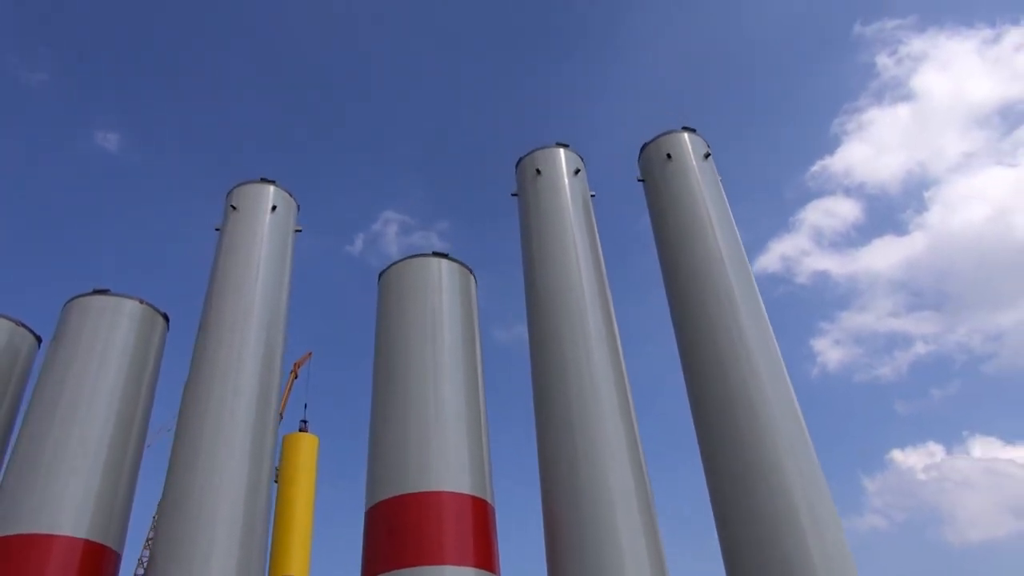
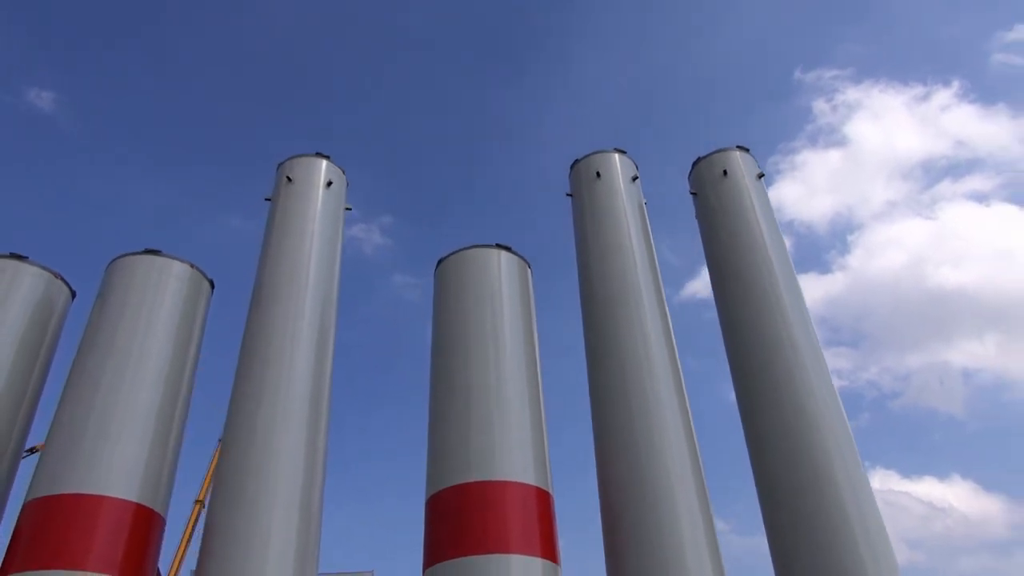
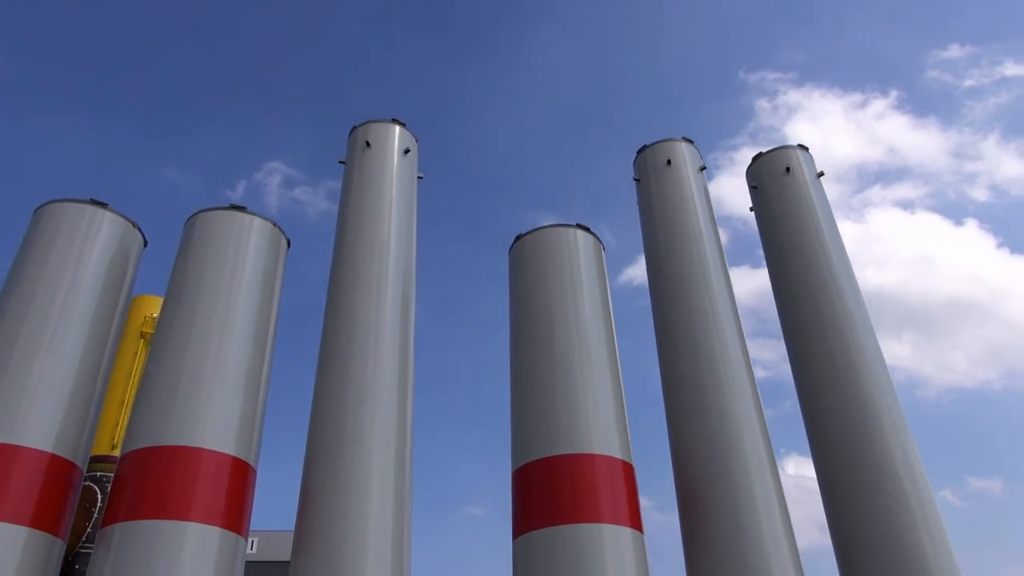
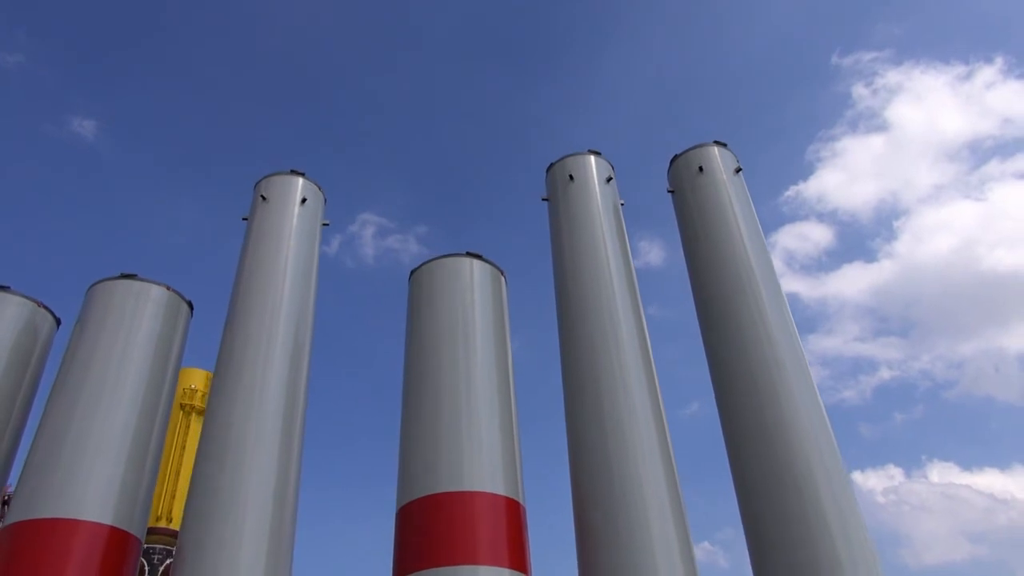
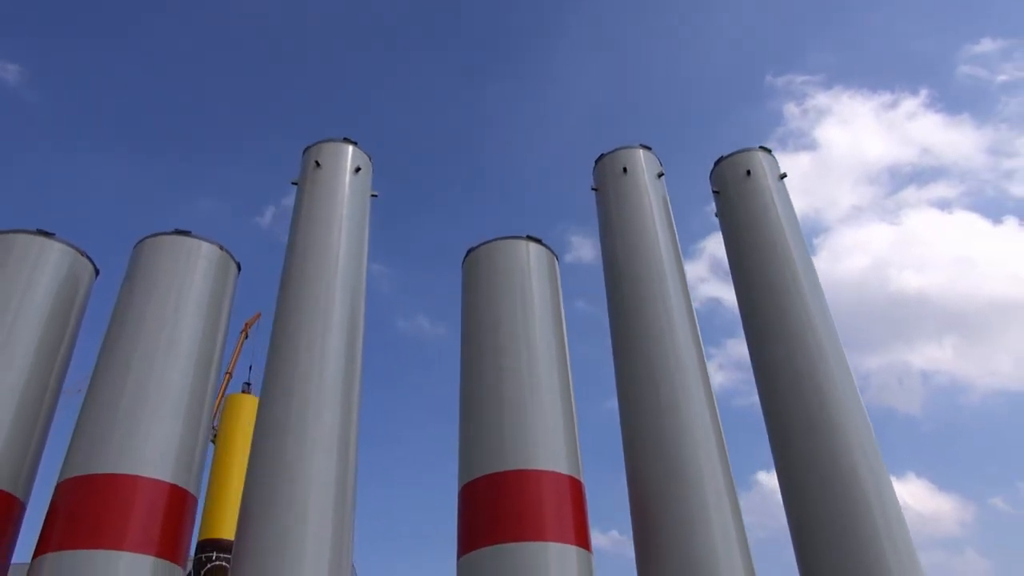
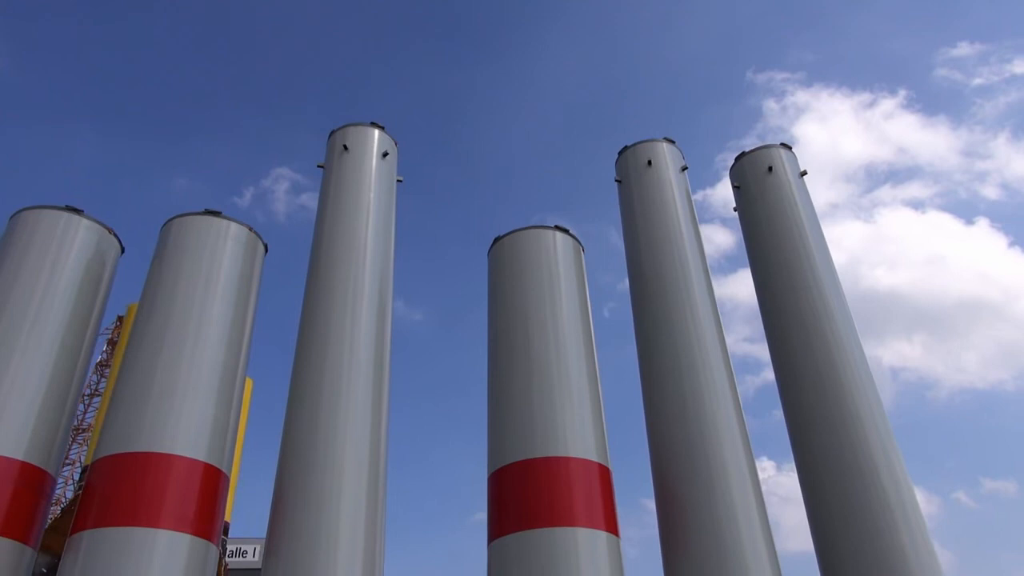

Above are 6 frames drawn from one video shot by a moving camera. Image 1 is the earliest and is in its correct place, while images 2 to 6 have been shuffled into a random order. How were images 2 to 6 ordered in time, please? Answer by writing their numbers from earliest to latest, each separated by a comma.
4, 2, 5, 6, 3
